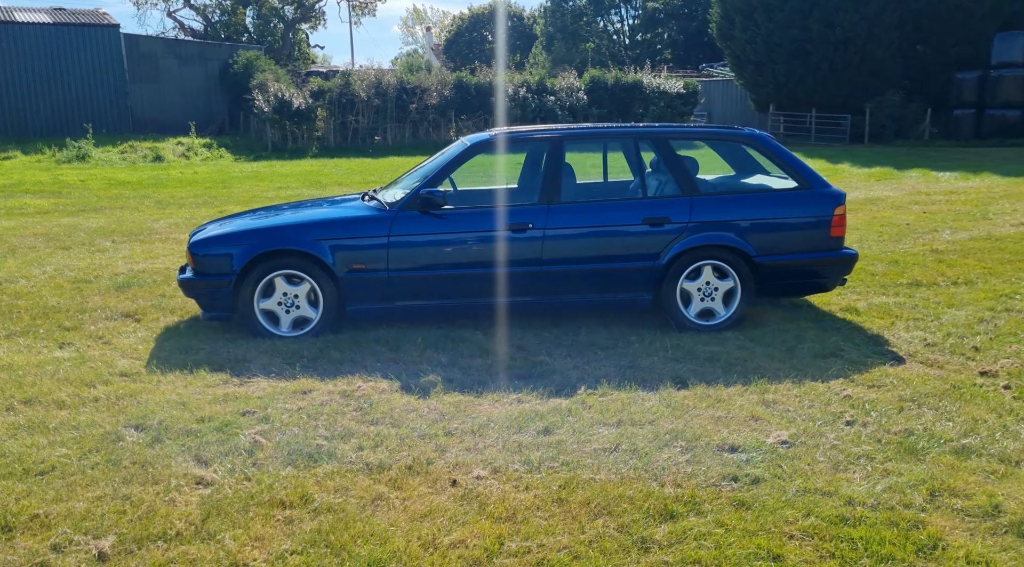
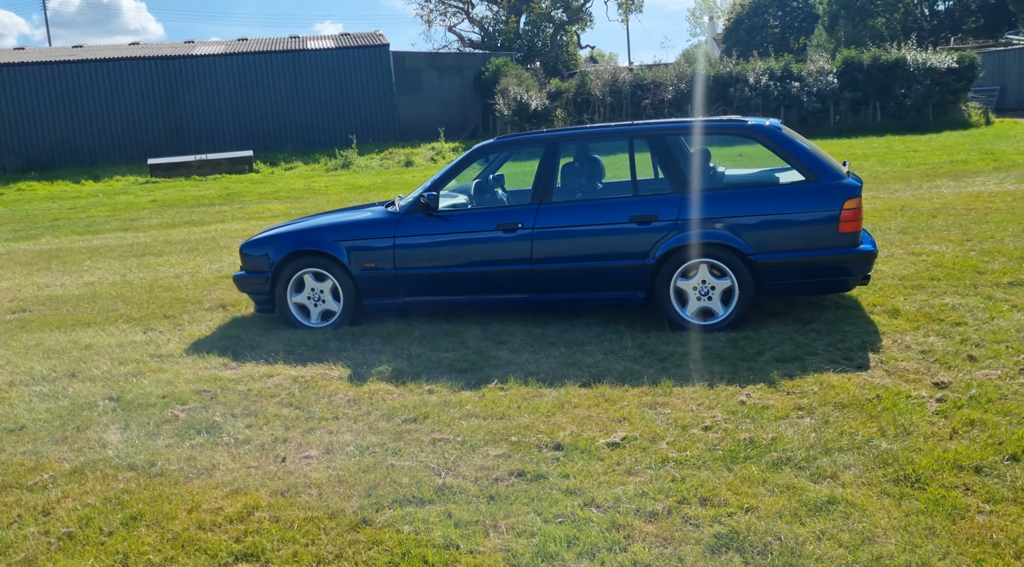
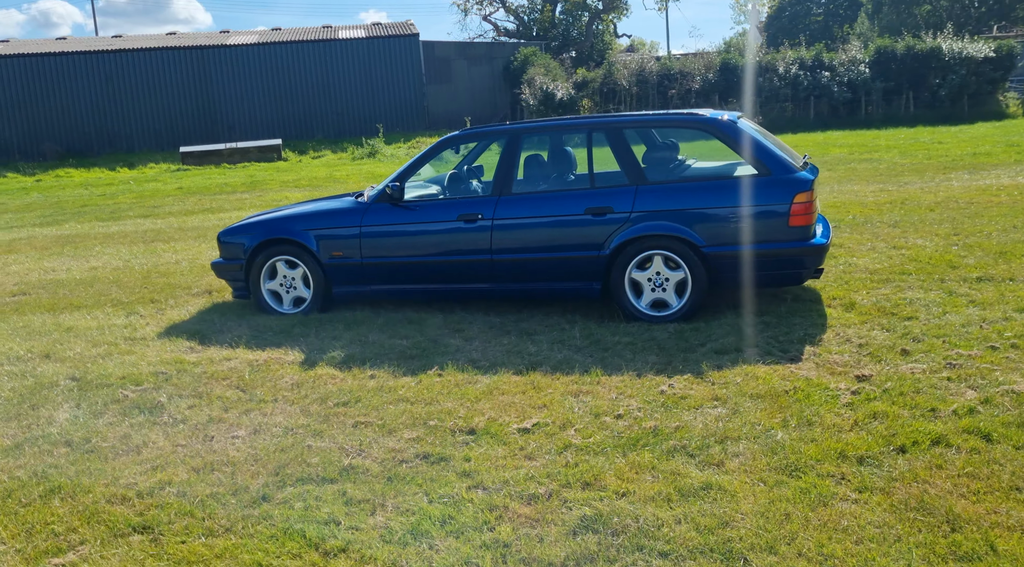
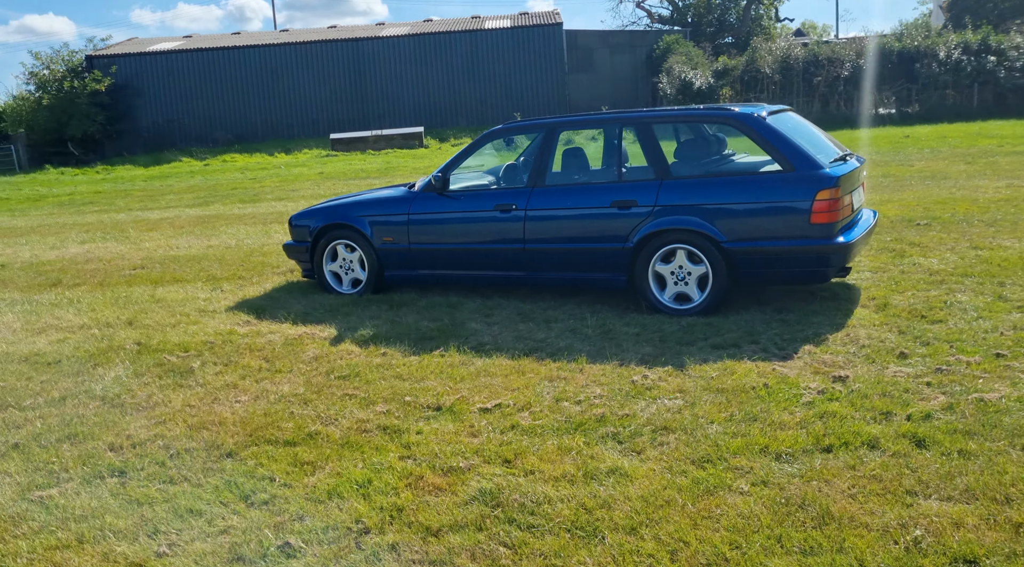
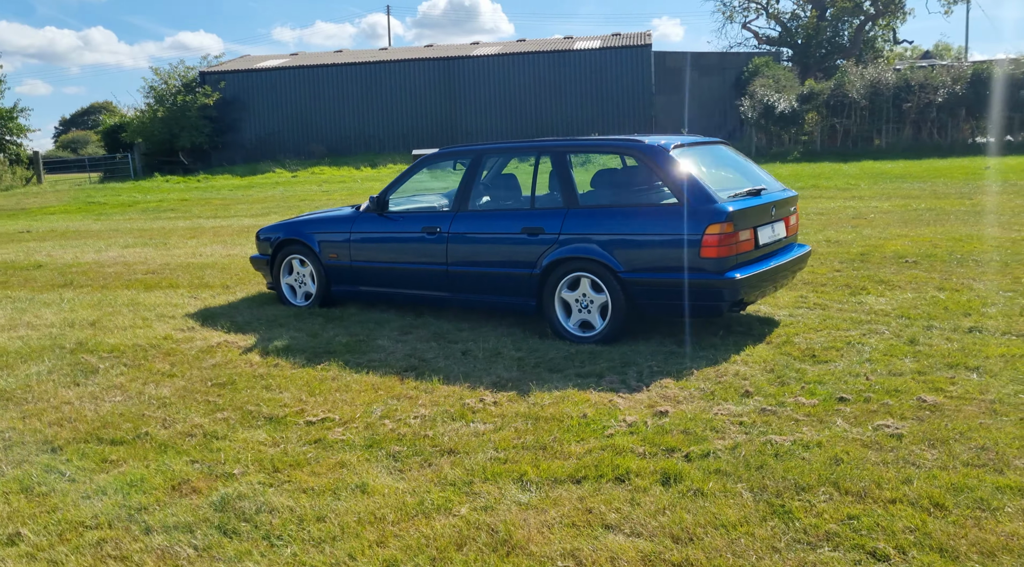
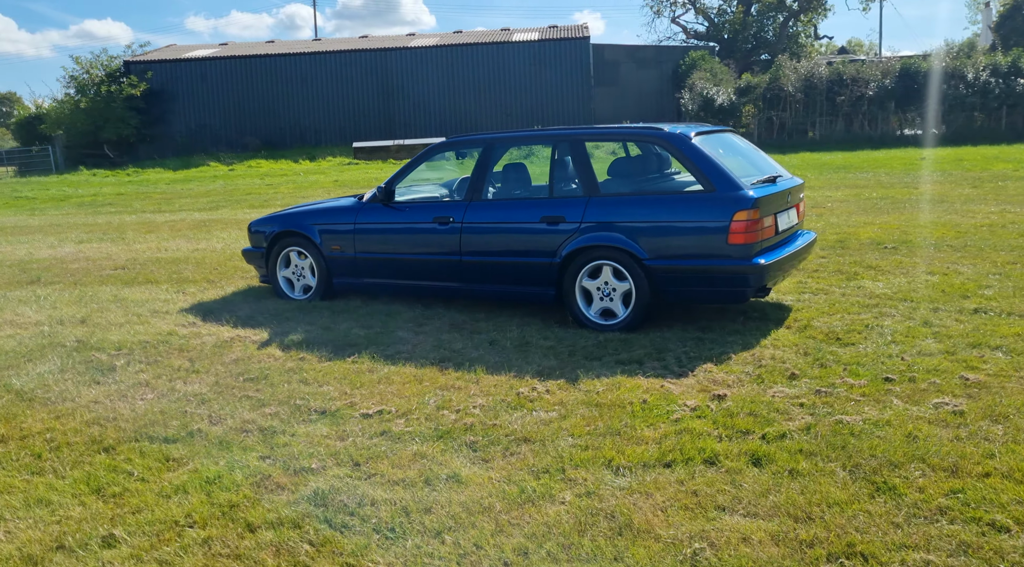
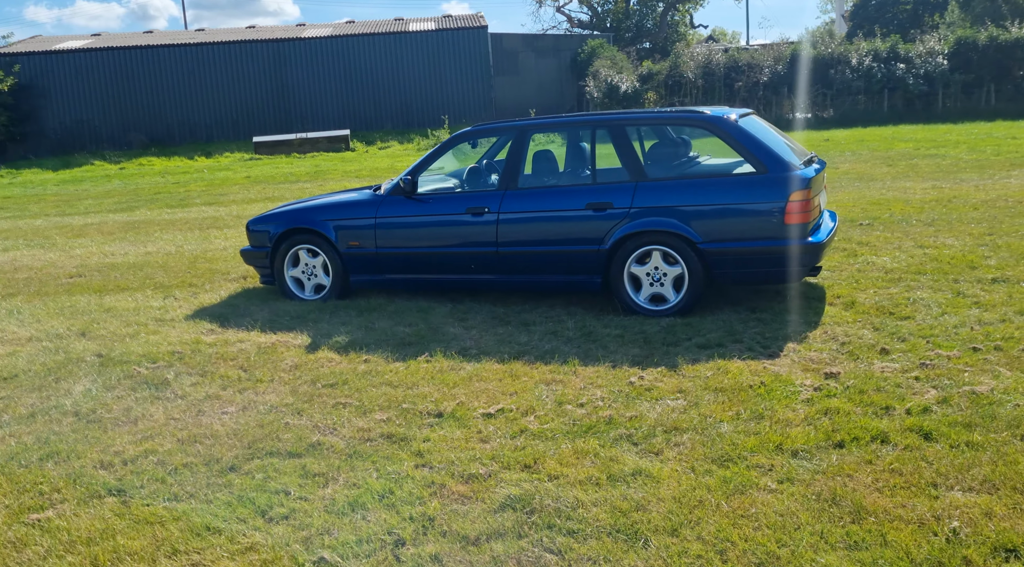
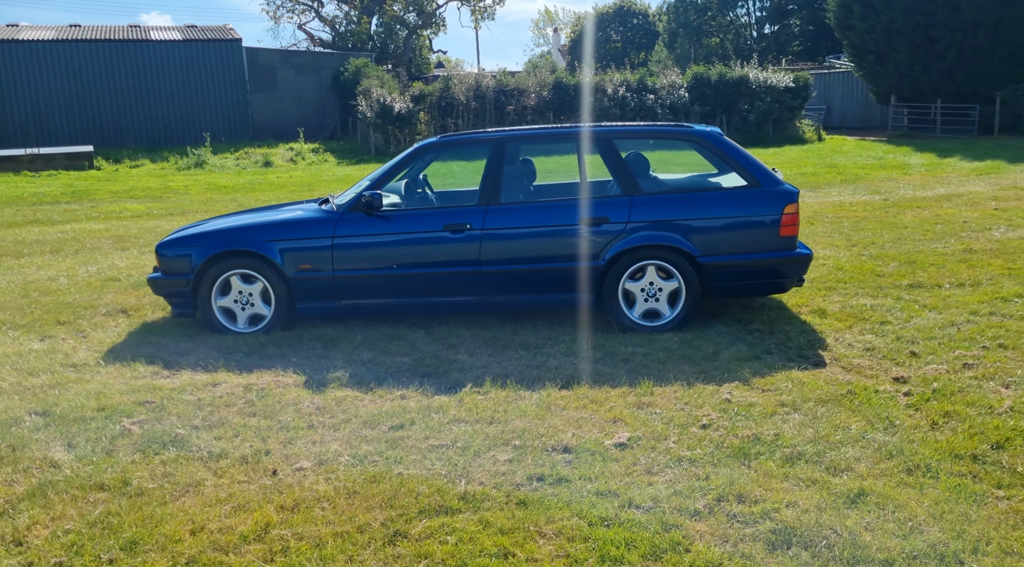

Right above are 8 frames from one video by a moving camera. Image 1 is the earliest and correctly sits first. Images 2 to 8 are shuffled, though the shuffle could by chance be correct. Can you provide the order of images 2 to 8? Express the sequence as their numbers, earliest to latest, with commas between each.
8, 2, 3, 7, 4, 6, 5
